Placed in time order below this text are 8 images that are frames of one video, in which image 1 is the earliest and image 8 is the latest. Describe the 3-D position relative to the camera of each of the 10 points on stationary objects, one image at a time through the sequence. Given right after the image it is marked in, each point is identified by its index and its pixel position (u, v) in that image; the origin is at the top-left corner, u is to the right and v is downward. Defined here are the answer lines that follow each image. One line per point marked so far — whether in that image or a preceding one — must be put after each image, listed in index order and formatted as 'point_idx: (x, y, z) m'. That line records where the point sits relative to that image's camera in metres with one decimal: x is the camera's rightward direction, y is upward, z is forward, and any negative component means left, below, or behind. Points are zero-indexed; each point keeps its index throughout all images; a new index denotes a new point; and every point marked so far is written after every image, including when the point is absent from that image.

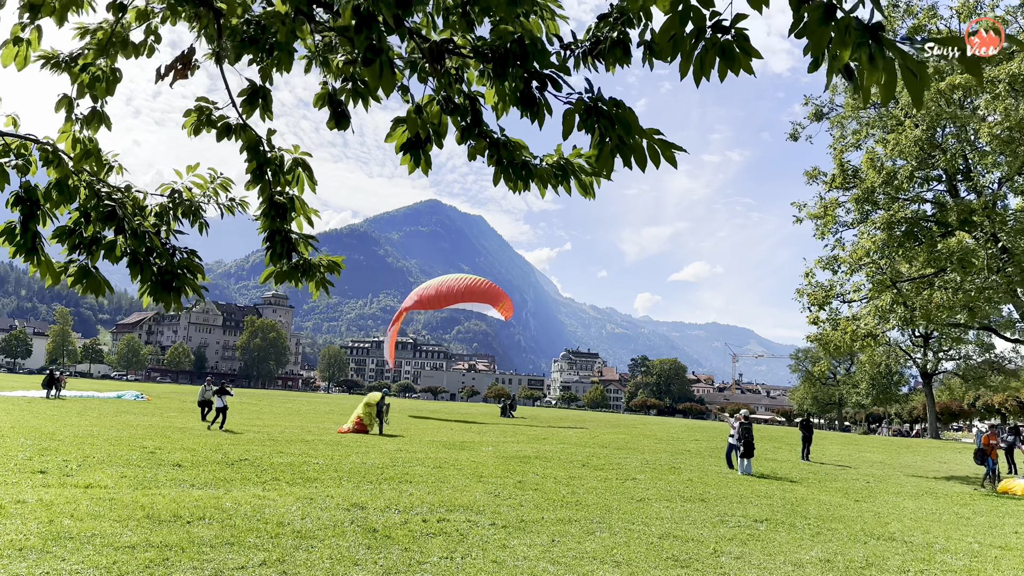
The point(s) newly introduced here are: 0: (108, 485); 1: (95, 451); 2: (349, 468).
0: (-7.7, -3.8, +12.4) m
1: (-11.2, -4.4, +17.4) m
2: (-4.4, -5.0, +18.0) m
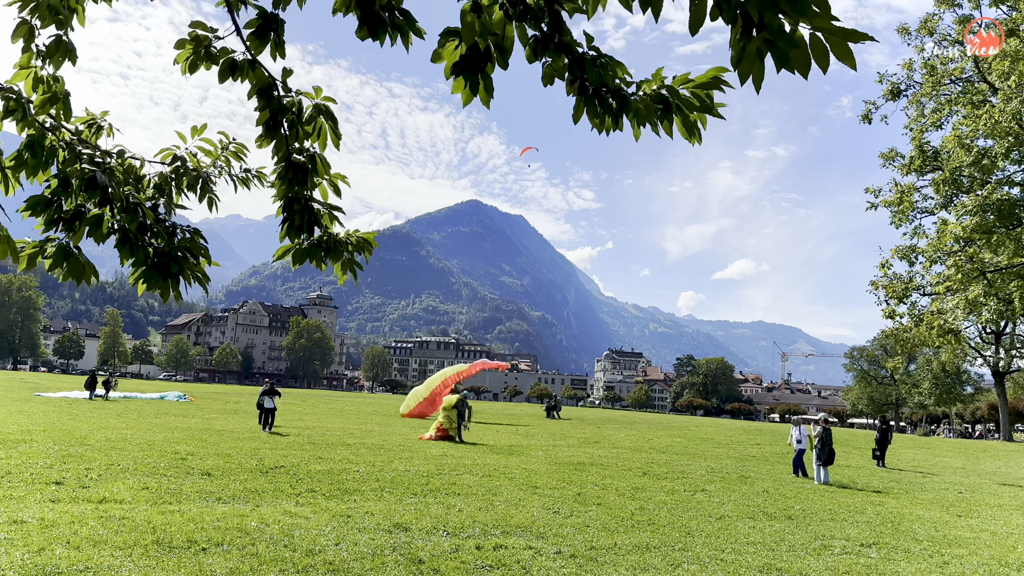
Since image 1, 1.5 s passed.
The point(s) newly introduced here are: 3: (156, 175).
0: (-6.6, -3.6, +11.1) m
1: (-9.7, -4.3, +16.3) m
2: (-3.0, -4.8, +16.5) m
3: (-4.2, +1.4, +7.7) m
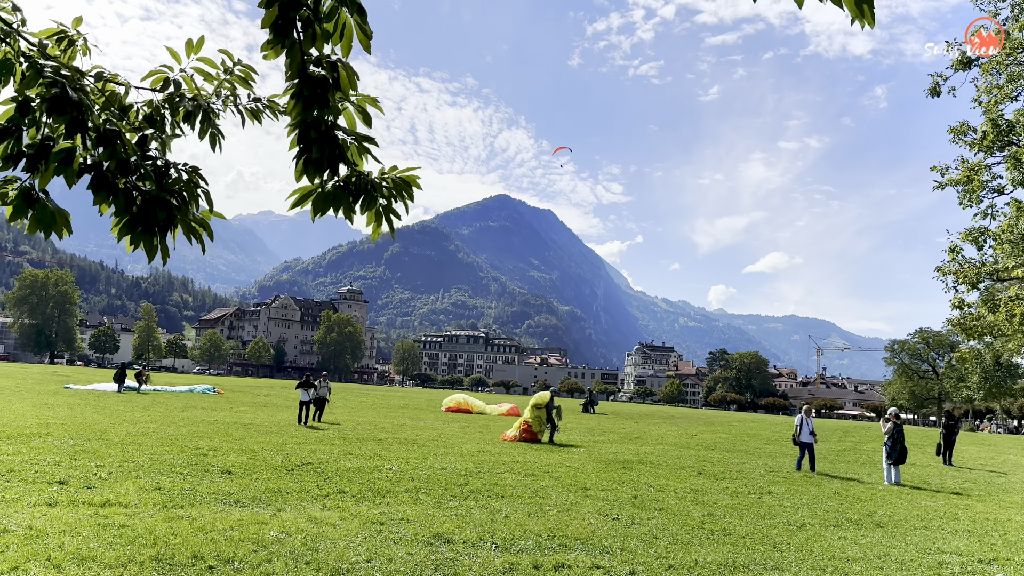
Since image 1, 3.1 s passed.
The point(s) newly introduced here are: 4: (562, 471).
0: (-5.7, -3.3, +9.8) m
1: (-8.7, -3.9, +15.2) m
2: (-1.9, -4.4, +15.1) m
3: (-3.5, +1.7, +6.3) m
4: (+1.3, -4.9, +17.6) m
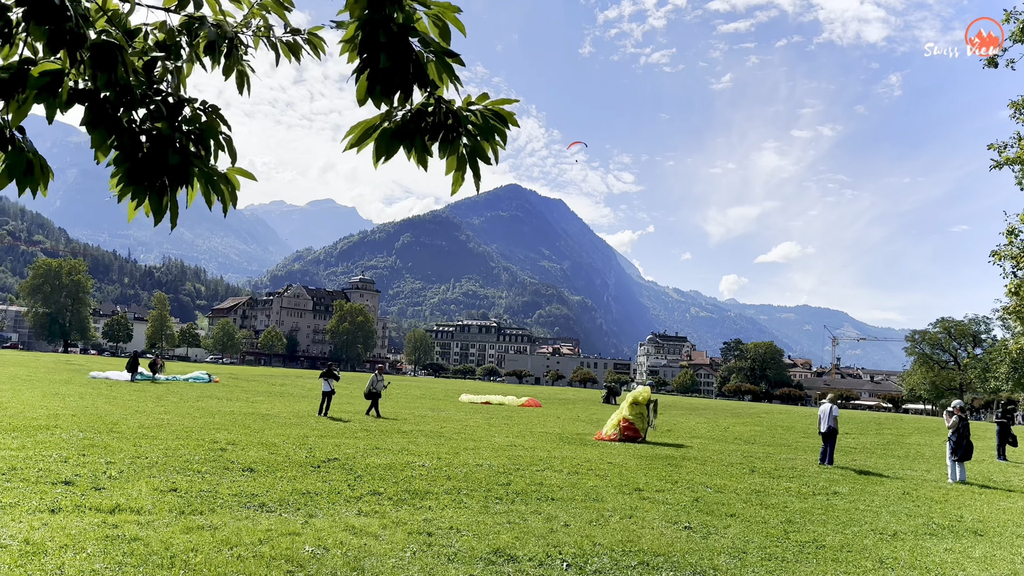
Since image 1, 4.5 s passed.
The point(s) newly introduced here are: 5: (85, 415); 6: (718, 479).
0: (-4.9, -2.9, +8.6) m
1: (-7.7, -3.5, +14.0) m
2: (-1.0, -4.0, +13.8) m
3: (-2.7, +2.0, +5.0) m
4: (+2.3, -4.5, +16.3) m
5: (-12.9, -3.9, +19.8) m
6: (+4.9, -4.5, +15.5) m
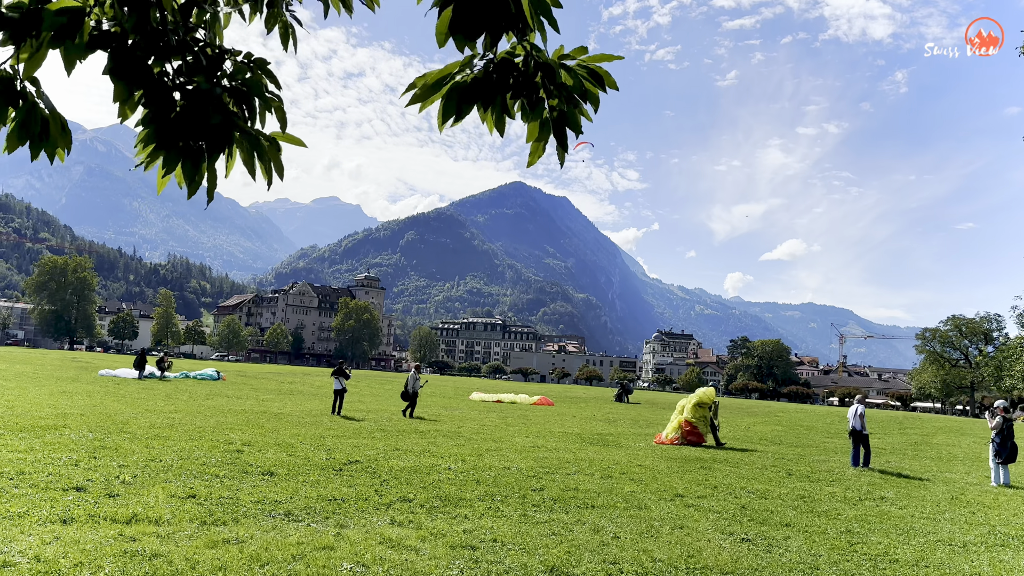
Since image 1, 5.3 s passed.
0: (-4.3, -2.8, +8.0) m
1: (-7.1, -3.3, +13.3) m
2: (-0.3, -3.8, +13.1) m
3: (-2.1, +2.1, +4.3) m
4: (+3.0, -4.4, +15.6) m
5: (-12.2, -3.7, +19.2) m
6: (+5.5, -4.4, +14.7) m
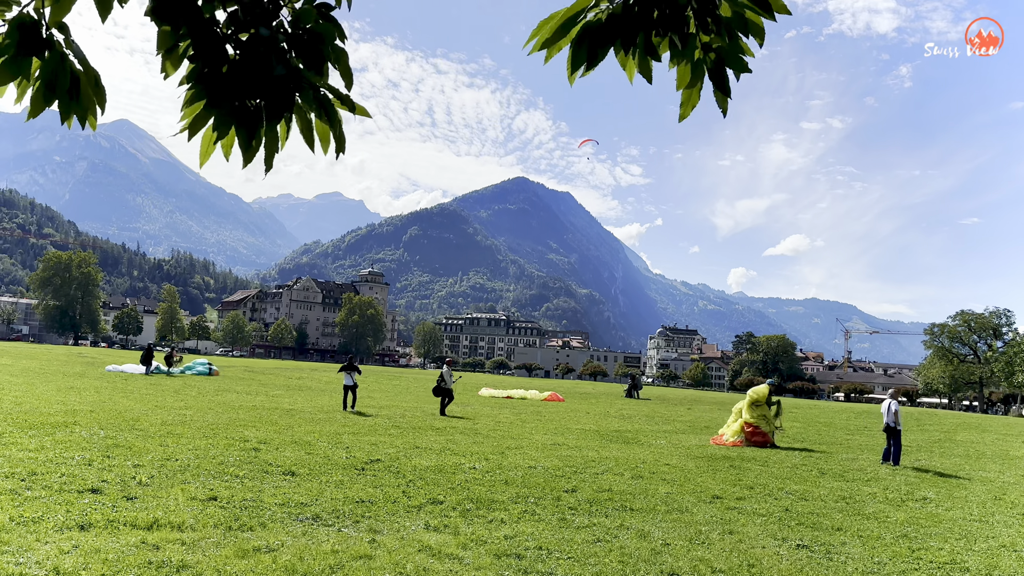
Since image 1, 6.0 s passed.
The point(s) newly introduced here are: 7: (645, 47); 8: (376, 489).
0: (-3.7, -2.7, +7.4) m
1: (-6.5, -3.2, +12.8) m
2: (+0.2, -3.7, +12.6) m
3: (-1.6, +2.2, +3.7) m
4: (+3.6, -4.2, +15.1) m
5: (-11.6, -3.5, +18.7) m
6: (+6.1, -4.2, +14.2) m
7: (+0.5, +1.2, +3.0) m
8: (-2.2, -3.3, +10.7) m
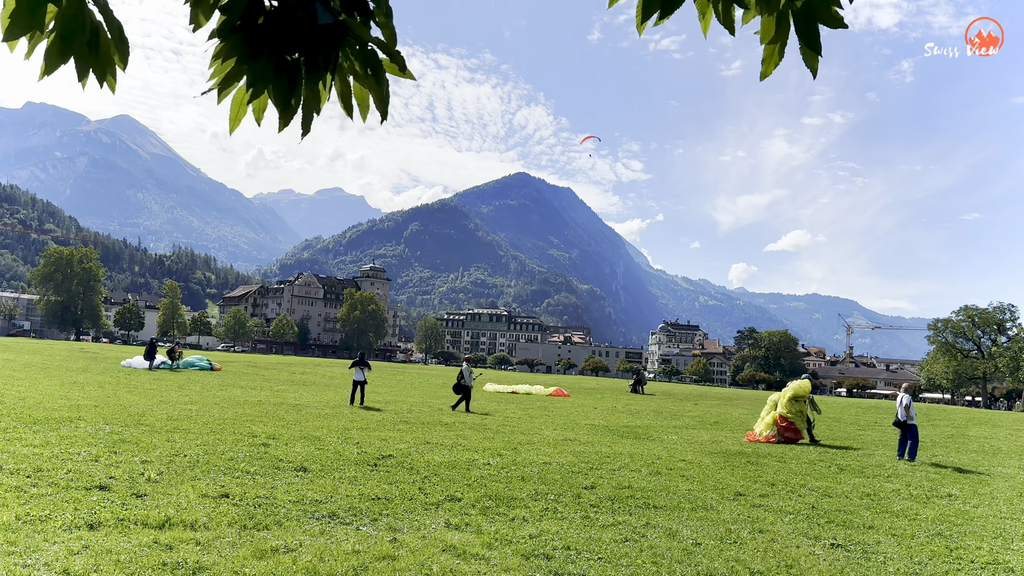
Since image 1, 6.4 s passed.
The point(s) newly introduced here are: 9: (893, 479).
0: (-3.4, -2.6, +7.1) m
1: (-6.2, -3.0, +12.6) m
2: (+0.6, -3.5, +12.3) m
3: (-1.3, +2.3, +3.4) m
4: (+3.9, -4.0, +14.8) m
5: (-11.3, -3.3, +18.4) m
6: (+6.4, -4.1, +13.9) m
7: (+0.8, +1.3, +2.6) m
8: (-1.9, -3.1, +10.4) m
9: (+8.7, -4.3, +14.7) m
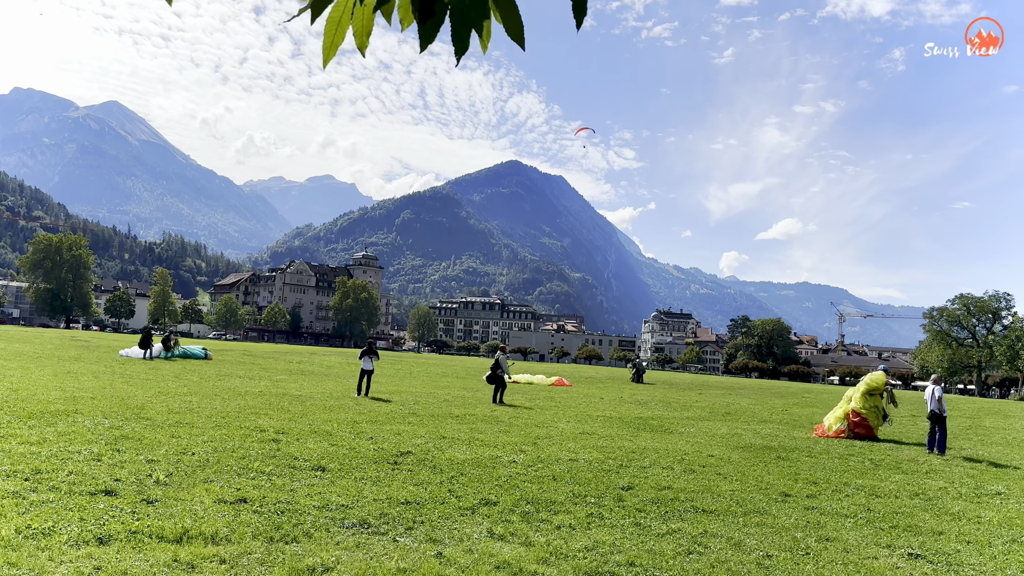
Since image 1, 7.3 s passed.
0: (-2.8, -2.4, +6.3) m
1: (-5.7, -2.8, +11.7) m
2: (+1.1, -3.3, +11.6) m
3: (-0.7, +2.4, +2.6) m
4: (+4.4, -3.7, +14.1) m
5: (-10.9, -3.0, +17.5) m
6: (+6.9, -3.8, +13.2) m
7: (+1.5, +1.3, +1.8) m
8: (-1.4, -2.9, +9.7) m
9: (+9.2, -4.1, +14.1) m
